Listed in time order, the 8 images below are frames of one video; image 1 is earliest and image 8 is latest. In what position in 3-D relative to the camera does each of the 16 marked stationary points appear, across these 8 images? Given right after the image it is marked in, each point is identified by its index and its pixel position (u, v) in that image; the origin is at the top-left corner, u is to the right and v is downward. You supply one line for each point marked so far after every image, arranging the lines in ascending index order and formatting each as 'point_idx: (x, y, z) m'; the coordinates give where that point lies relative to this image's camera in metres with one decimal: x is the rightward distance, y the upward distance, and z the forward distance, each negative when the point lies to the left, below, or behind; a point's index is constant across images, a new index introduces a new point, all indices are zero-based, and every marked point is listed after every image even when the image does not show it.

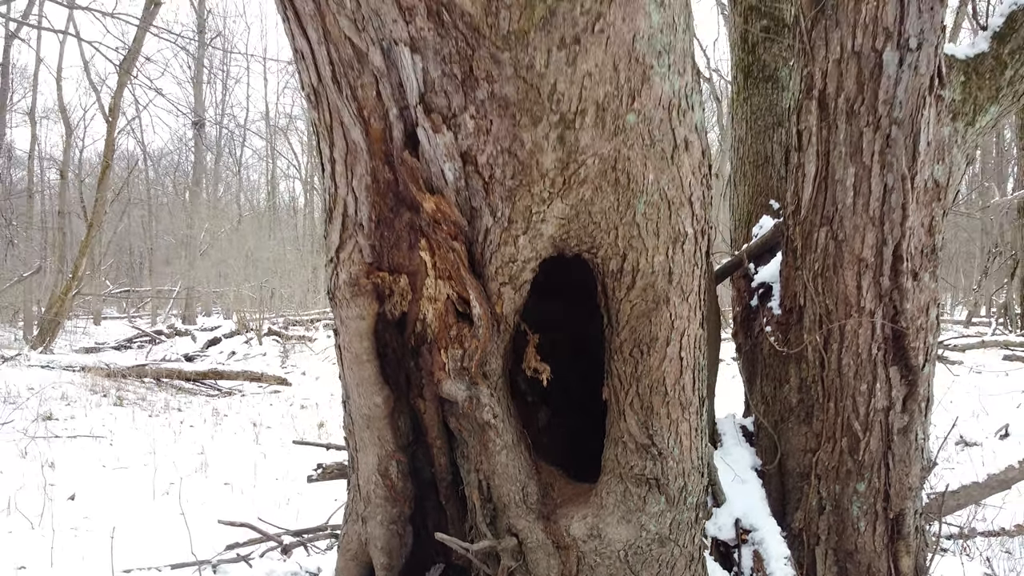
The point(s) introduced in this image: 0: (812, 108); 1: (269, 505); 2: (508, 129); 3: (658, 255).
0: (+1.1, +0.7, +2.3) m
1: (-1.5, -1.3, +3.7) m
2: (0.0, +0.4, +1.6) m
3: (+0.4, +0.1, +1.8) m
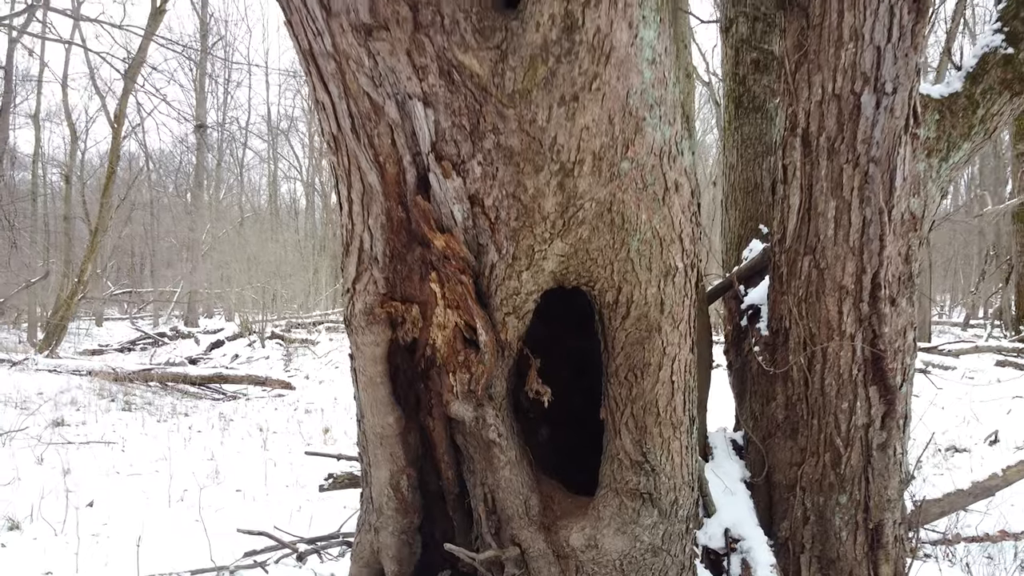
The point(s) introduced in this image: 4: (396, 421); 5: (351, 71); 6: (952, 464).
0: (+1.1, +0.6, +2.4) m
1: (-1.5, -1.4, +3.8) m
2: (0.0, +0.3, +1.8) m
3: (+0.5, 0.0, +2.0) m
4: (-0.4, -0.5, +2.2) m
5: (-0.5, +0.6, +1.8) m
6: (+4.0, -1.6, +5.6) m
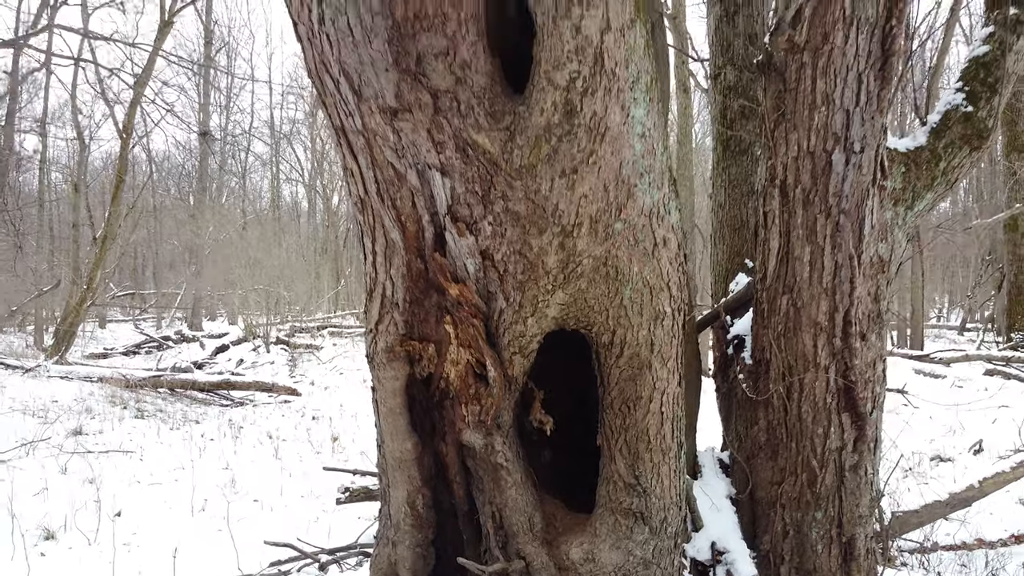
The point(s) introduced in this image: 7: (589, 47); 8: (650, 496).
0: (+1.1, +0.4, +2.7) m
1: (-1.4, -1.6, +4.1) m
2: (0.0, +0.2, +2.0) m
3: (+0.5, -0.1, +2.2) m
4: (-0.4, -0.6, +2.5) m
5: (-0.4, +0.5, +2.0) m
6: (+4.0, -1.7, +5.8) m
7: (+0.2, +0.7, +1.8) m
8: (+0.5, -0.8, +2.4) m
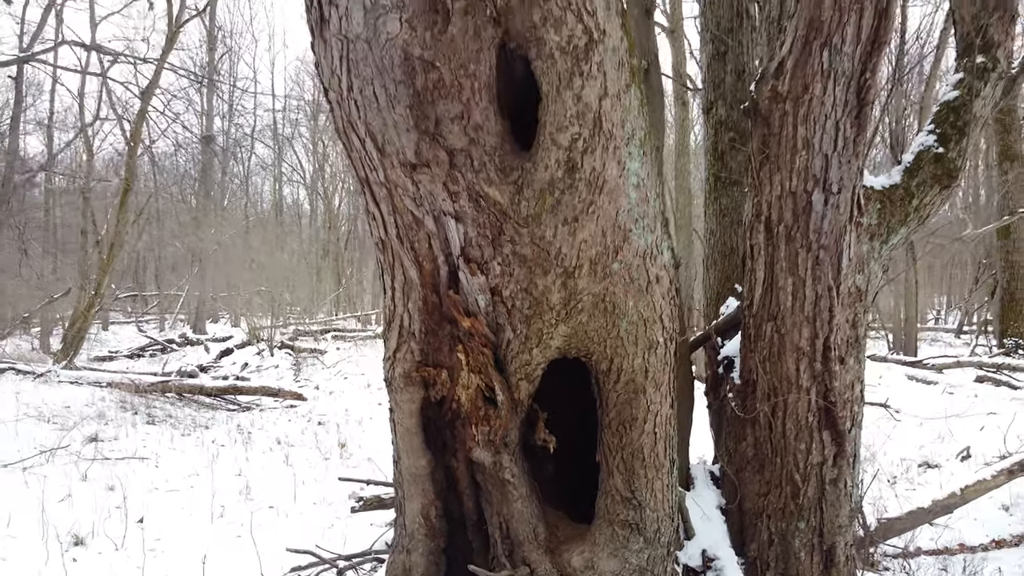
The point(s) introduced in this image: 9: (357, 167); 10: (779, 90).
0: (+1.2, +0.3, +2.9) m
1: (-1.4, -1.7, +4.3) m
2: (0.0, 0.0, +2.2) m
3: (+0.5, -0.3, +2.5) m
4: (-0.4, -0.8, +2.7) m
5: (-0.4, +0.3, +2.2) m
6: (+4.1, -1.9, +6.0) m
7: (+0.3, +0.6, +2.1) m
8: (+0.6, -0.9, +2.6) m
9: (-0.6, +0.4, +2.3) m
10: (+1.2, +0.9, +2.7) m
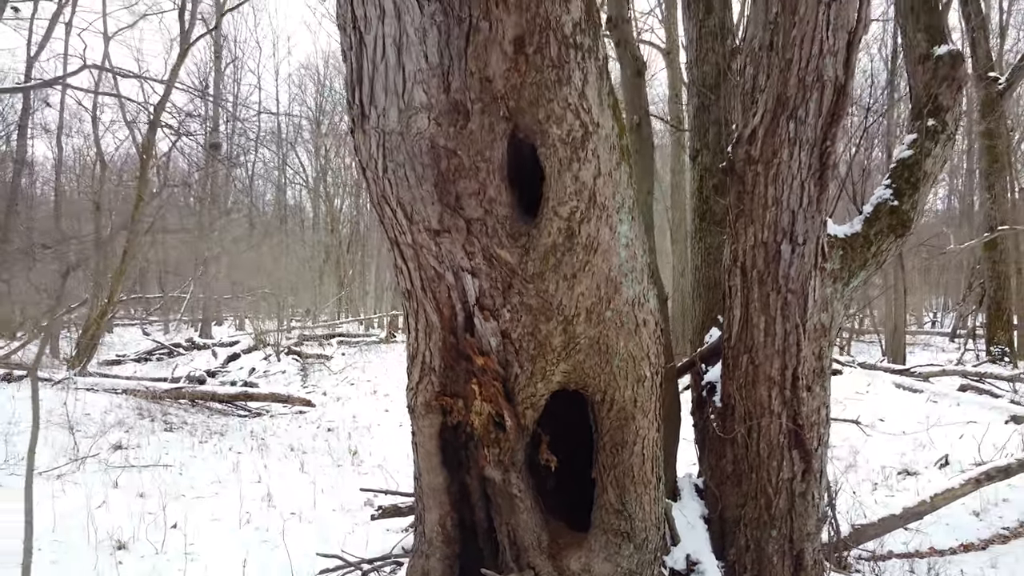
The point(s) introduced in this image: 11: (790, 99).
0: (+1.2, +0.1, +3.3) m
1: (-1.4, -1.9, +4.7) m
2: (+0.1, -0.1, +2.6) m
3: (+0.5, -0.5, +2.8) m
4: (-0.3, -1.0, +3.1) m
5: (-0.4, +0.1, +2.6) m
6: (+4.1, -2.1, +6.4) m
7: (+0.3, +0.4, +2.5) m
8: (+0.6, -1.1, +3.0) m
9: (-0.5, +0.3, +2.6) m
10: (+1.2, +0.7, +3.1) m
11: (+1.3, +0.9, +2.9) m
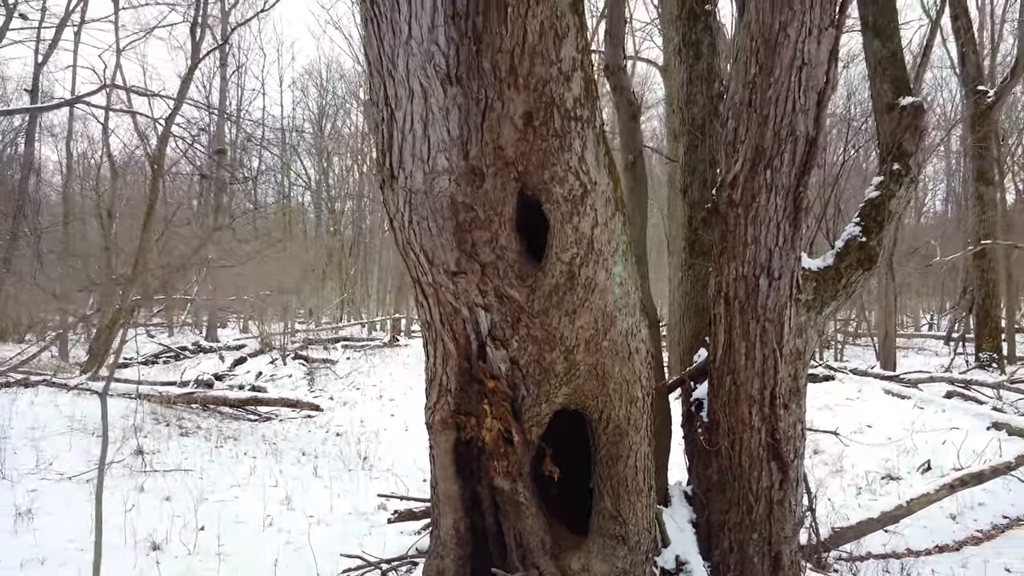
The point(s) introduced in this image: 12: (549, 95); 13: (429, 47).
0: (+1.2, -0.1, +3.6) m
1: (-1.3, -2.1, +5.0) m
2: (+0.1, -0.3, +3.0) m
3: (+0.6, -0.6, +3.2) m
4: (-0.3, -1.1, +3.5) m
5: (-0.3, 0.0, +3.0) m
6: (+4.1, -2.2, +6.8) m
7: (+0.3, +0.2, +2.8) m
8: (+0.6, -1.3, +3.4) m
9: (-0.5, +0.1, +3.0) m
10: (+1.3, +0.5, +3.5) m
11: (+1.4, +0.7, +3.3) m
12: (+0.2, +0.8, +2.6) m
13: (-0.3, +0.9, +2.4) m
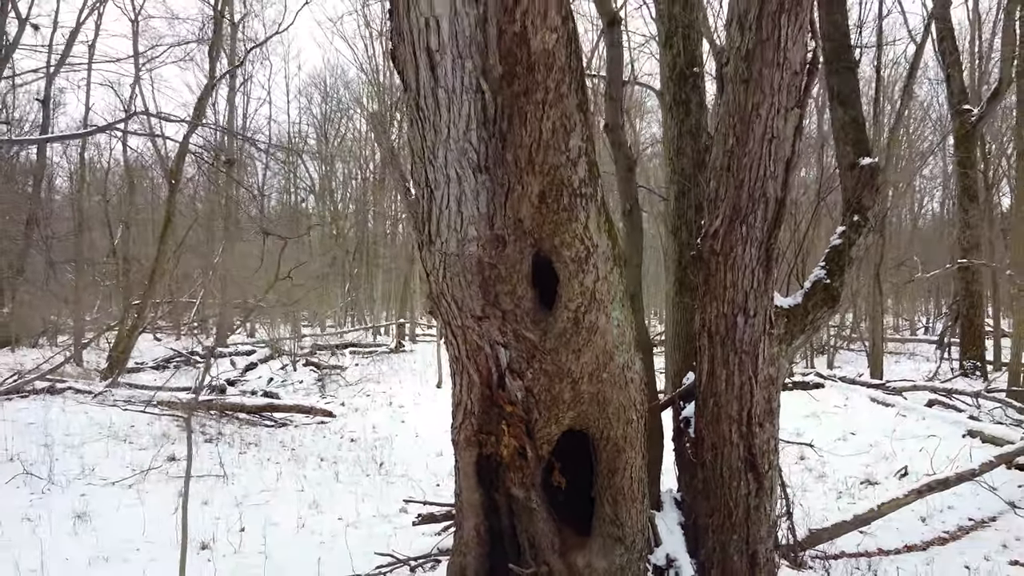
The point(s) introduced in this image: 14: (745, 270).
0: (+1.3, -0.3, +4.2) m
1: (-1.2, -2.3, +5.6) m
2: (+0.2, -0.5, +3.6) m
3: (+0.7, -0.9, +3.8) m
4: (-0.2, -1.4, +4.0) m
5: (-0.3, -0.3, +3.6) m
6: (+4.2, -2.5, +7.3) m
7: (+0.4, 0.0, +3.4) m
8: (+0.7, -1.5, +3.9) m
9: (-0.4, -0.2, +3.6) m
10: (+1.3, +0.3, +4.1) m
11: (+1.5, +0.5, +3.9) m
12: (+0.2, +0.6, +3.2) m
13: (-0.2, +0.7, +3.0) m
14: (+1.5, +0.1, +4.0) m
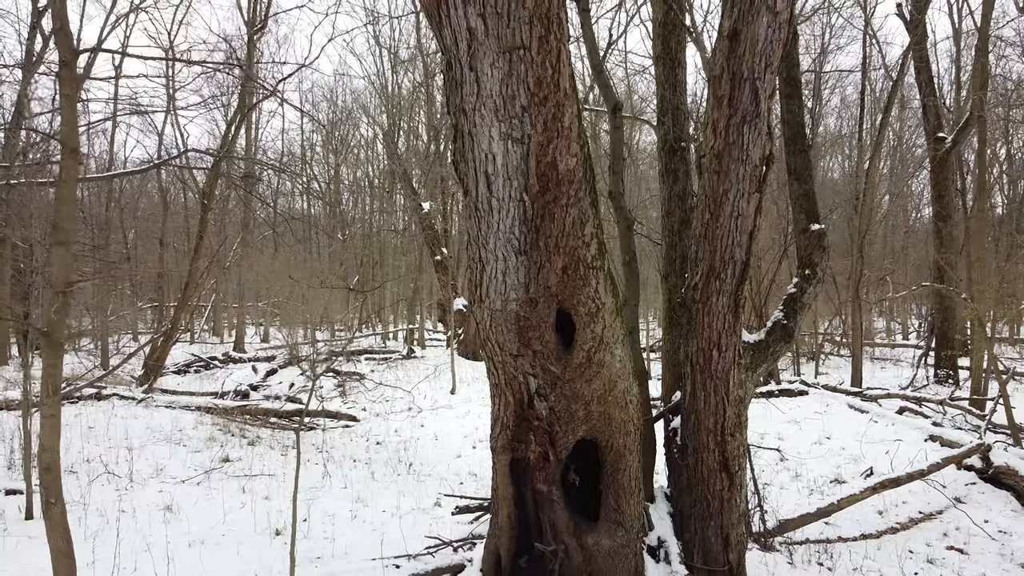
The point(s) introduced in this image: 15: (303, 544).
0: (+1.5, -0.7, +5.4) m
1: (-1.0, -2.6, +6.8) m
2: (+0.4, -0.9, +4.7) m
3: (+0.9, -1.2, +4.9) m
4: (0.0, -1.7, +5.2) m
5: (0.0, -0.6, +4.7) m
6: (+4.4, -2.8, +8.5) m
7: (+0.6, -0.4, +4.5) m
8: (+0.9, -1.9, +5.1) m
9: (-0.2, -0.5, +4.7) m
10: (+1.6, -0.1, +5.2) m
11: (+1.7, +0.2, +5.0) m
12: (+0.5, +0.2, +4.3) m
13: (0.0, +0.4, +4.1) m
14: (+1.7, -0.2, +5.1) m
15: (-2.1, -2.6, +6.2) m
